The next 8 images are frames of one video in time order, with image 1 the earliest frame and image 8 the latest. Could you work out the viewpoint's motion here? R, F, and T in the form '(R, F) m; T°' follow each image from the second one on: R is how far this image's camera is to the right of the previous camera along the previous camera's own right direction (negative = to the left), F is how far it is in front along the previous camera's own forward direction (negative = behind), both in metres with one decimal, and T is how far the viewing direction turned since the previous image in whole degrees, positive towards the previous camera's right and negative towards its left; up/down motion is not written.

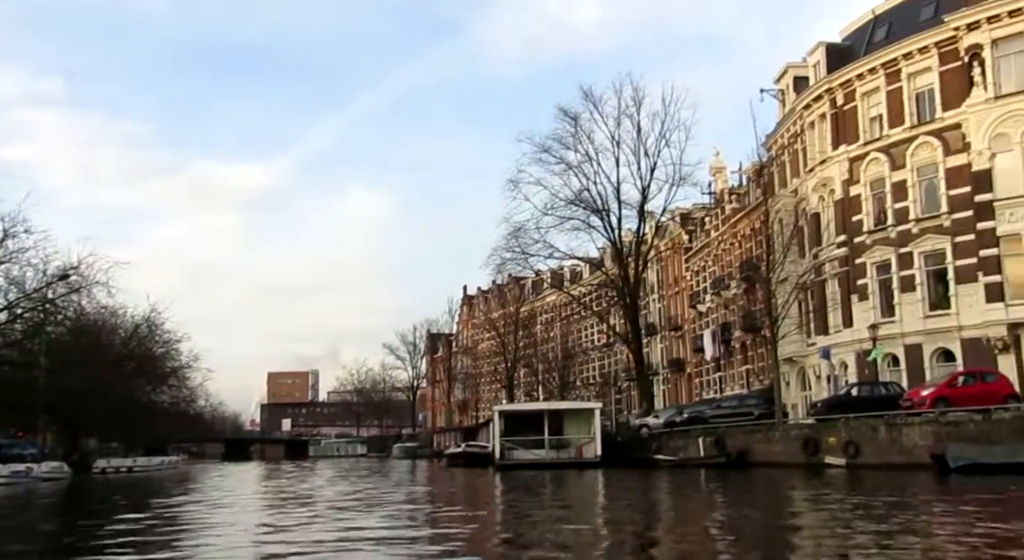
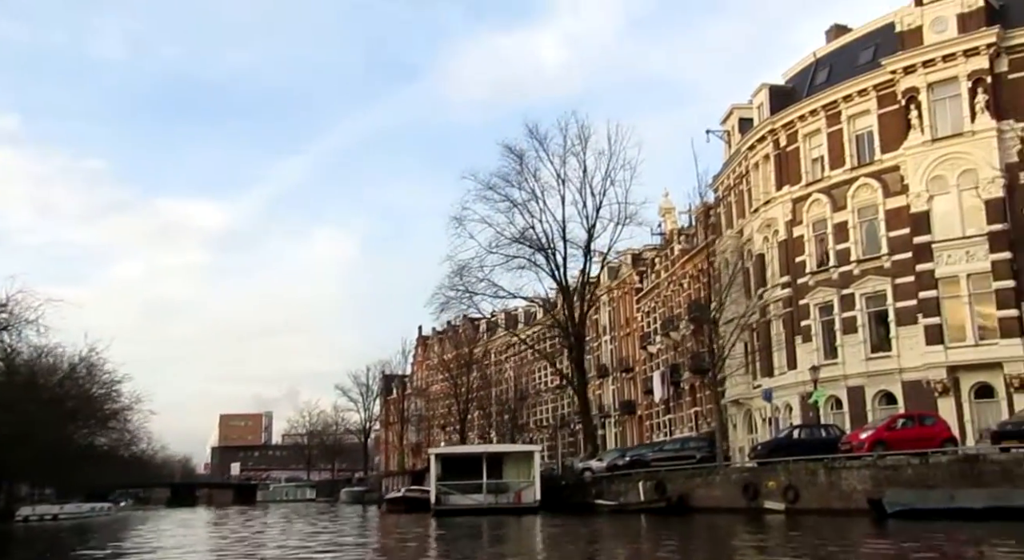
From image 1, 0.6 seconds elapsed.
(+0.7, +0.6) m; +2°
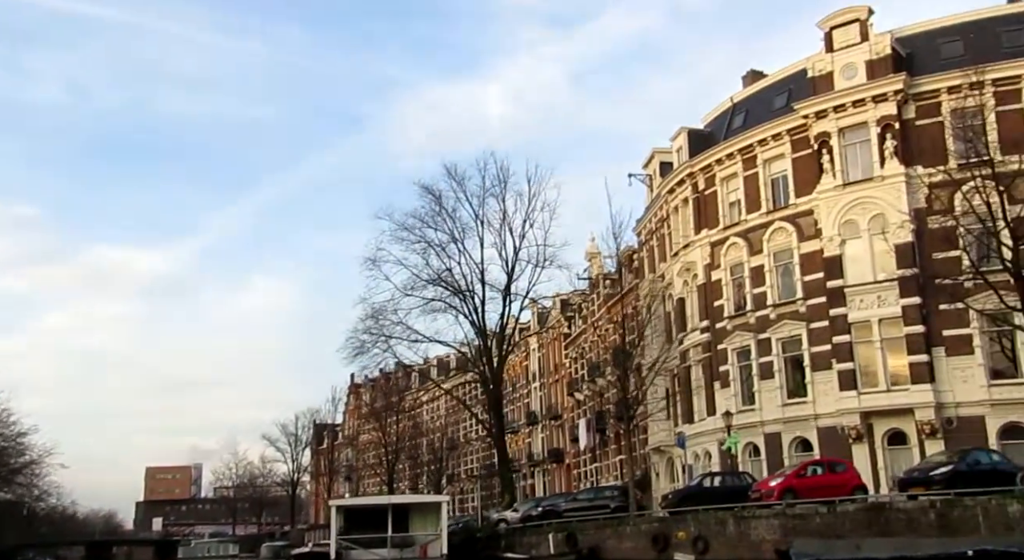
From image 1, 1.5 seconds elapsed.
(+1.0, +0.9) m; +3°
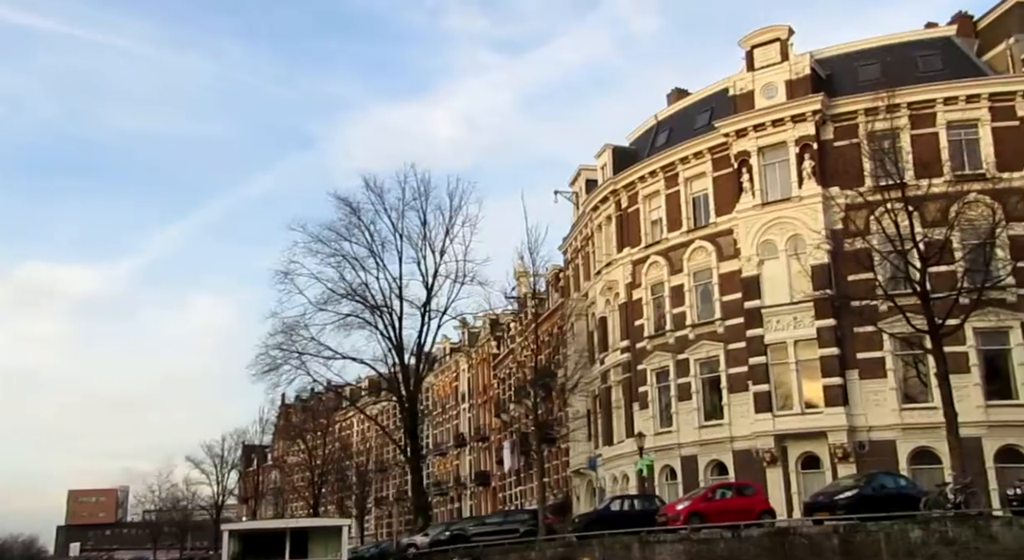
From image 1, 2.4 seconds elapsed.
(+1.0, +0.9) m; +3°
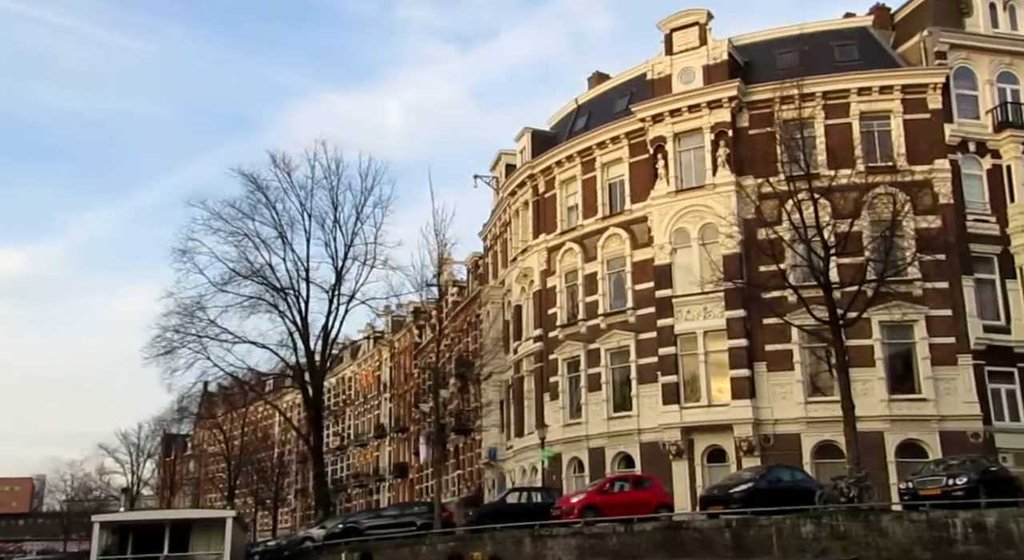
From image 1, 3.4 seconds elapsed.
(+1.0, +1.1) m; +3°
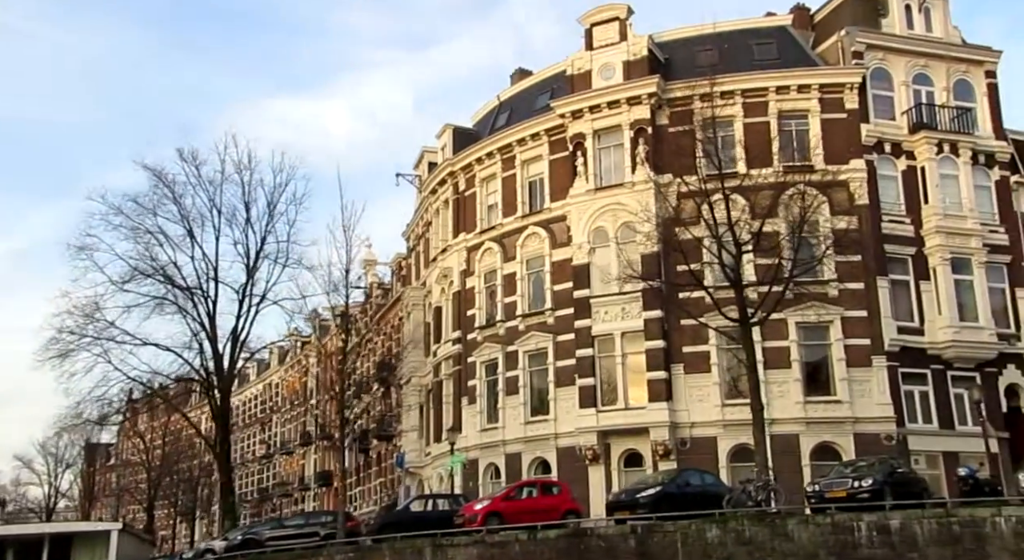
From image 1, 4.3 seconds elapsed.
(+0.8, +1.0) m; +3°
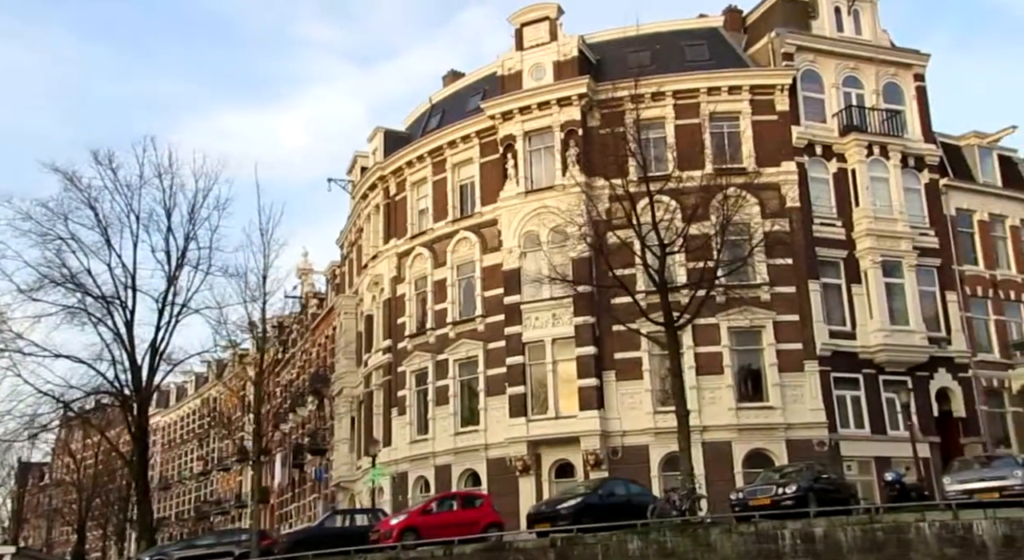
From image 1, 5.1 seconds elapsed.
(+0.7, +0.9) m; +3°
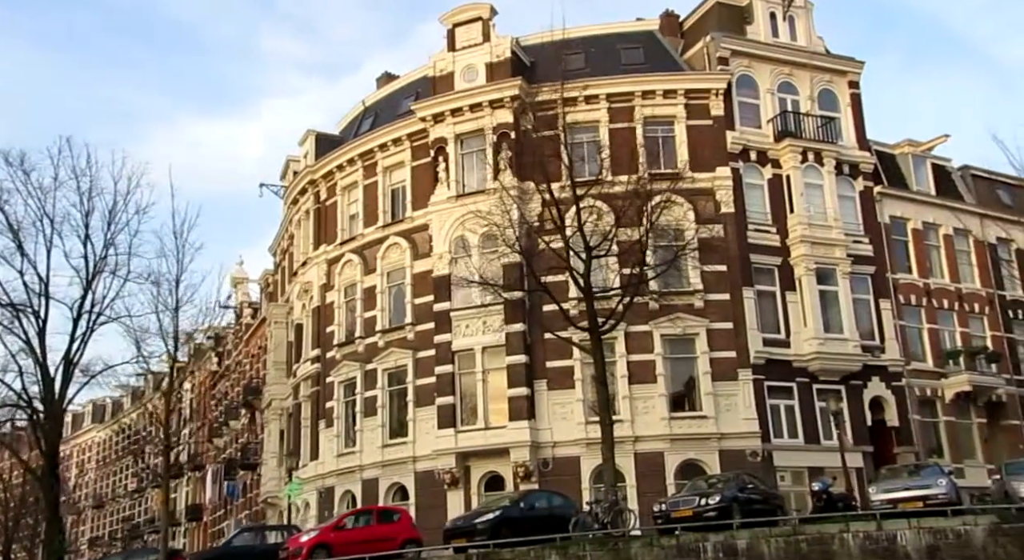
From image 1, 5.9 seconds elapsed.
(+0.6, +0.9) m; +3°
